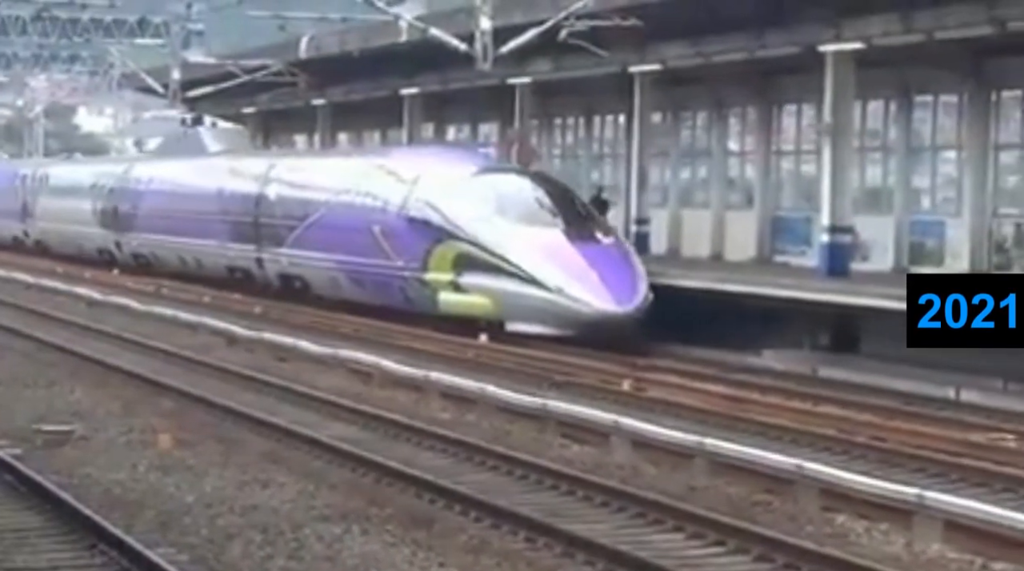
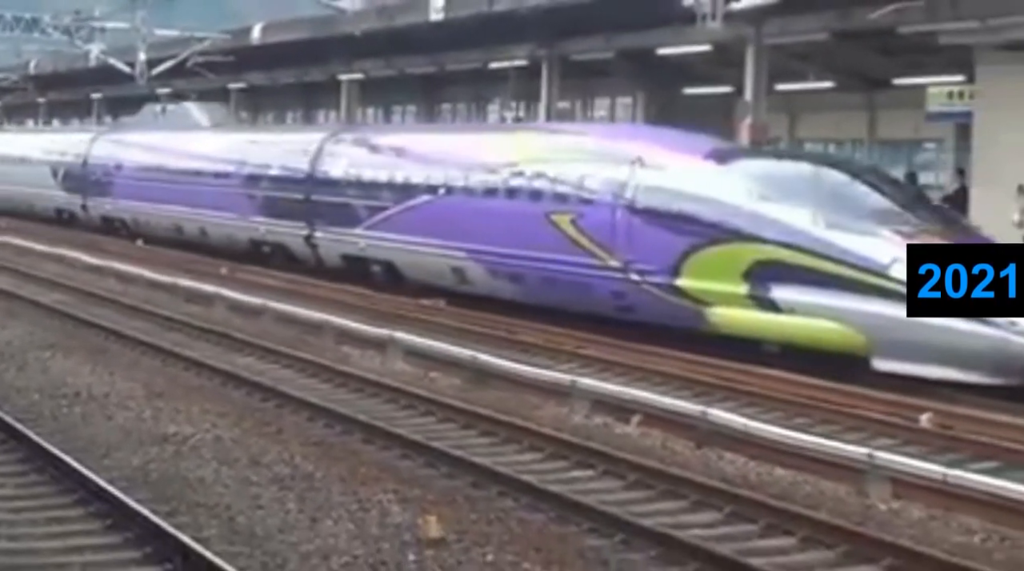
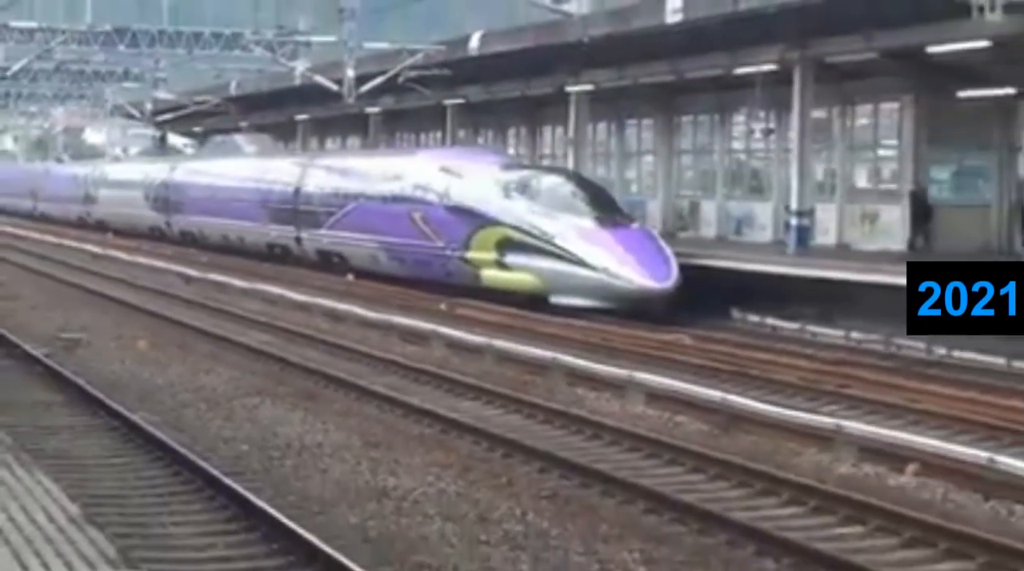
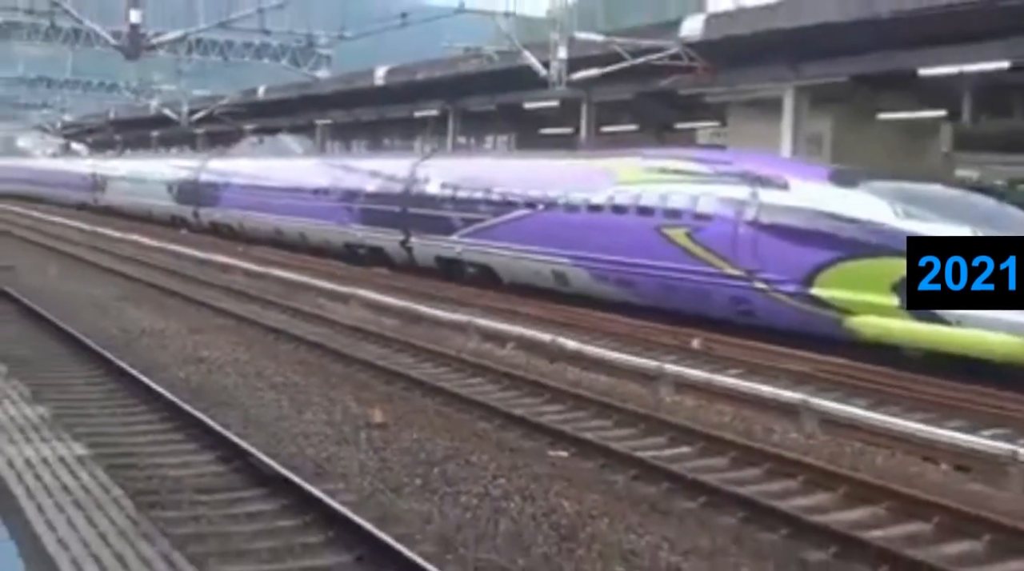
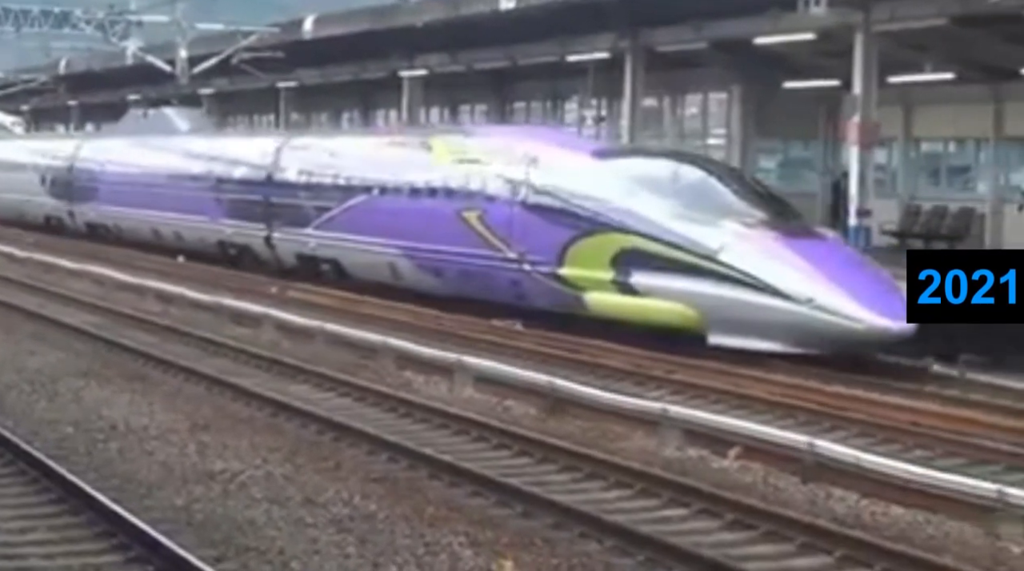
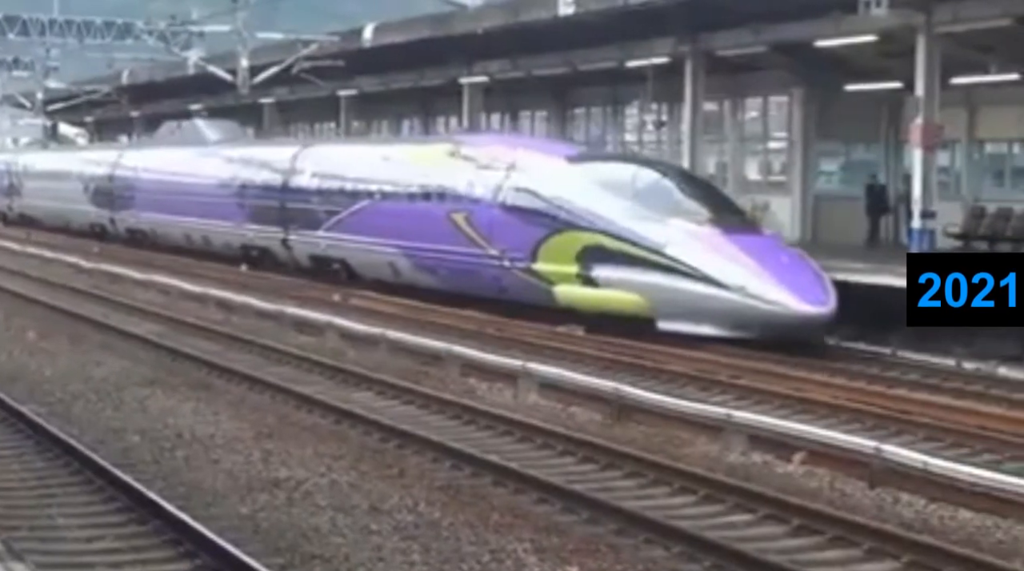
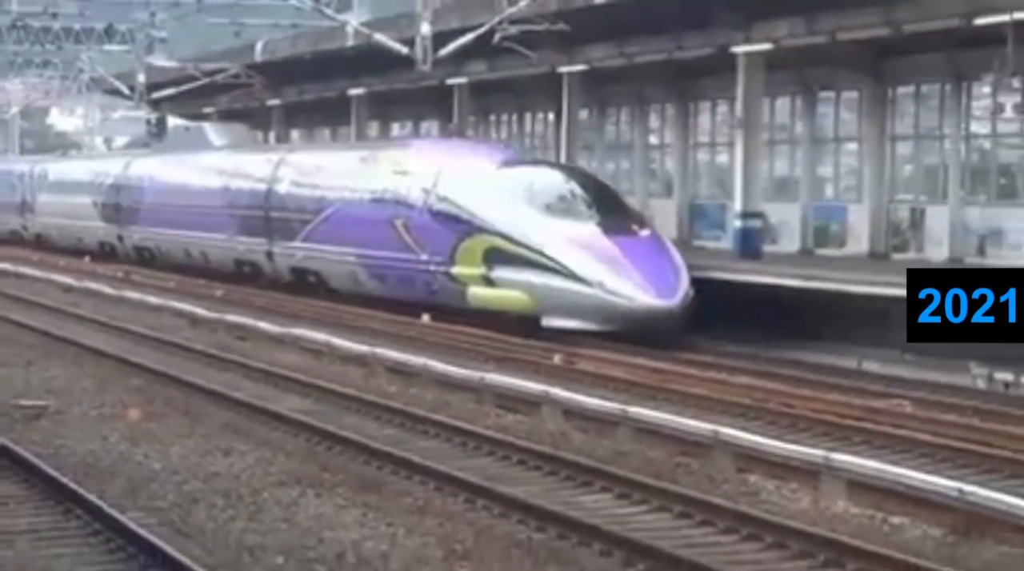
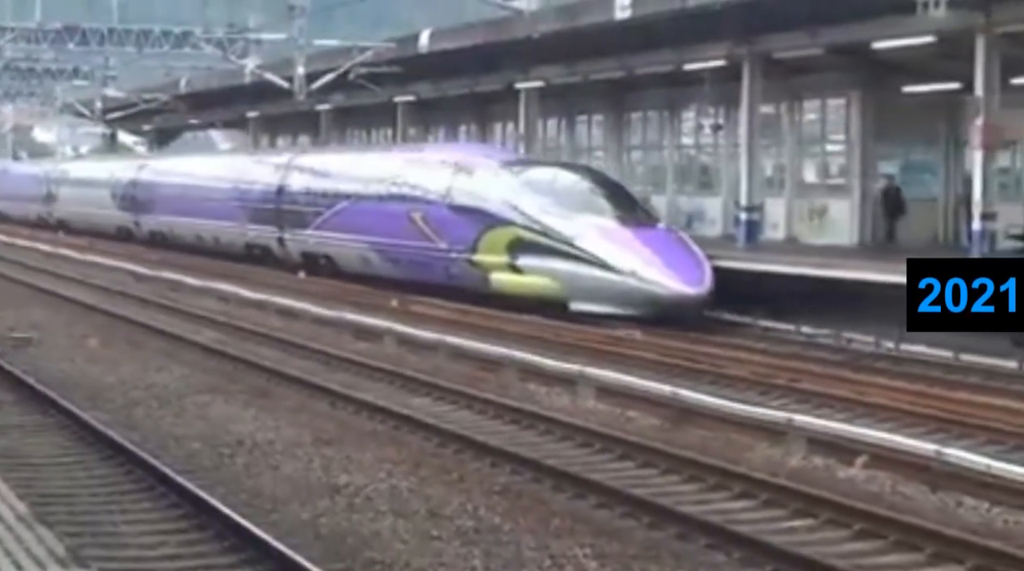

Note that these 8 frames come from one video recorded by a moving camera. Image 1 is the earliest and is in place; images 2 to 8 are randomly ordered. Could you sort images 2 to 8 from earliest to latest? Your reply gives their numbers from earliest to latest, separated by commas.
7, 3, 8, 6, 5, 2, 4
